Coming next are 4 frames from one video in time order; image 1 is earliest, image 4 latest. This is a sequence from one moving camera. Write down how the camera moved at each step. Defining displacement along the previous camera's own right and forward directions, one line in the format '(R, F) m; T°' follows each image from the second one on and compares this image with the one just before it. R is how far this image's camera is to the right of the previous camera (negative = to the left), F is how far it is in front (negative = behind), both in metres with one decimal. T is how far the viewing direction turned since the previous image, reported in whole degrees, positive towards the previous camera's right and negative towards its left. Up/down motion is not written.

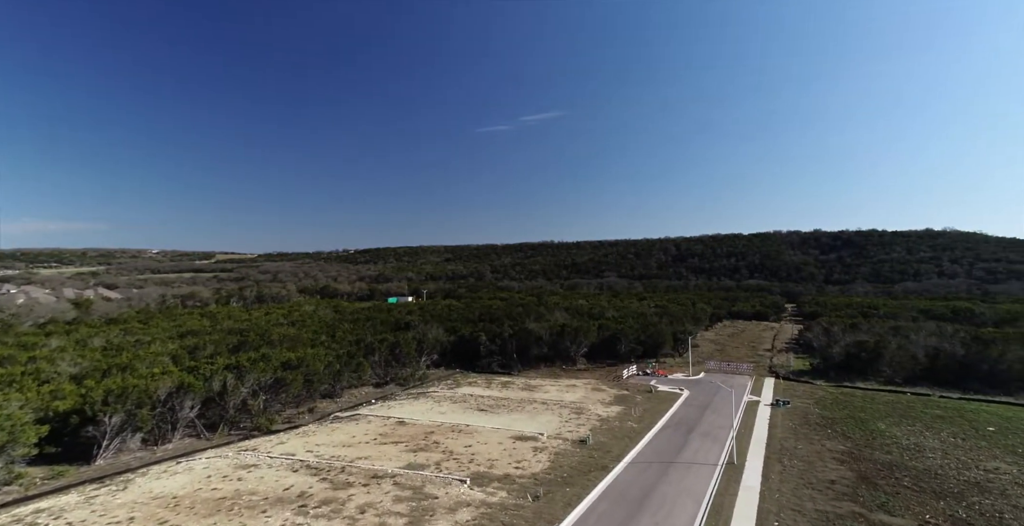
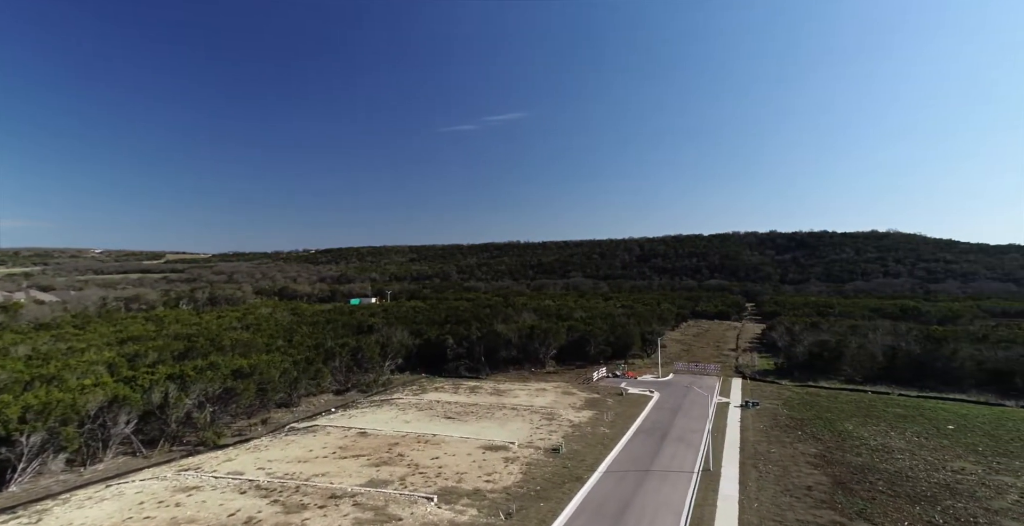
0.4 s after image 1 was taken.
(-0.2, +1.2) m; +4°
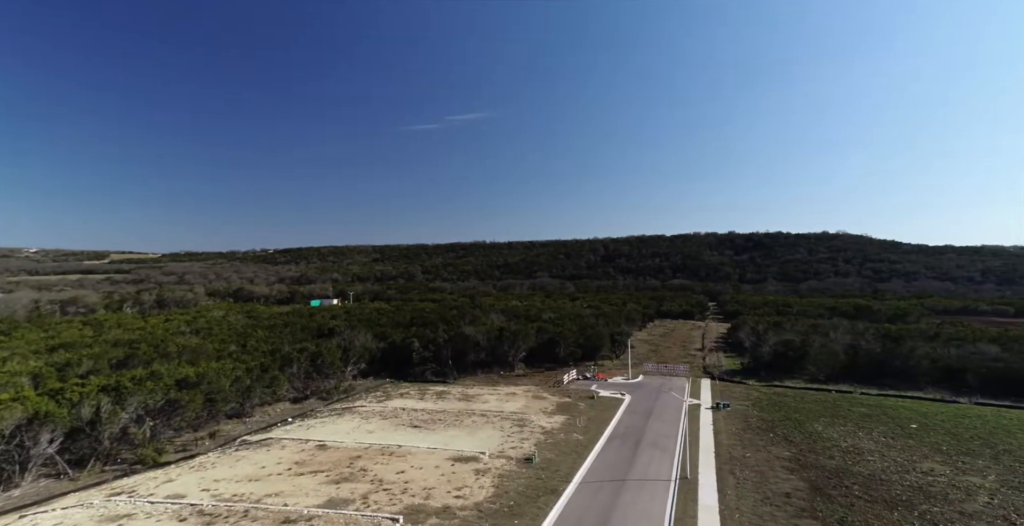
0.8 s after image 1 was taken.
(-0.2, +1.1) m; +4°
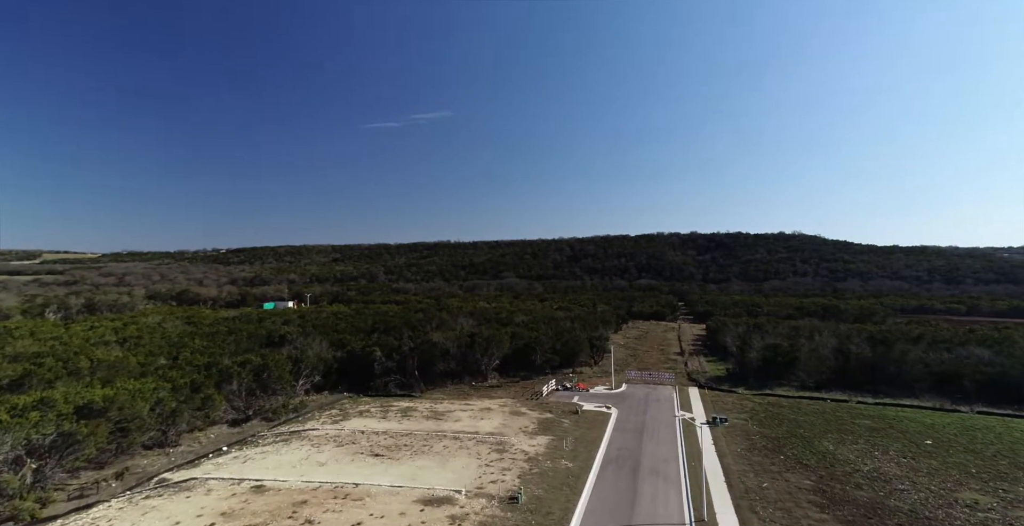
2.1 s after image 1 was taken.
(-0.7, +3.7) m; +4°
